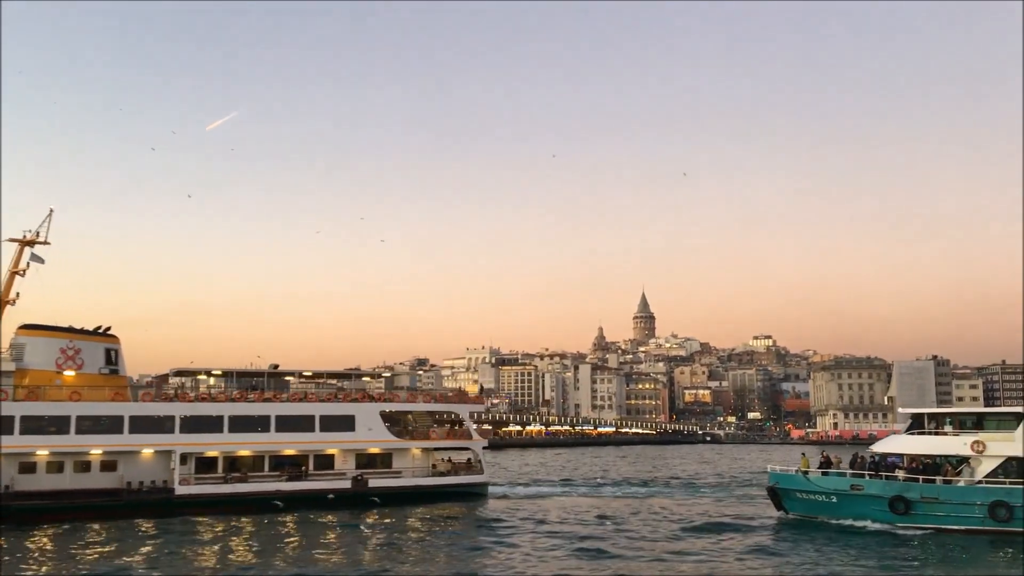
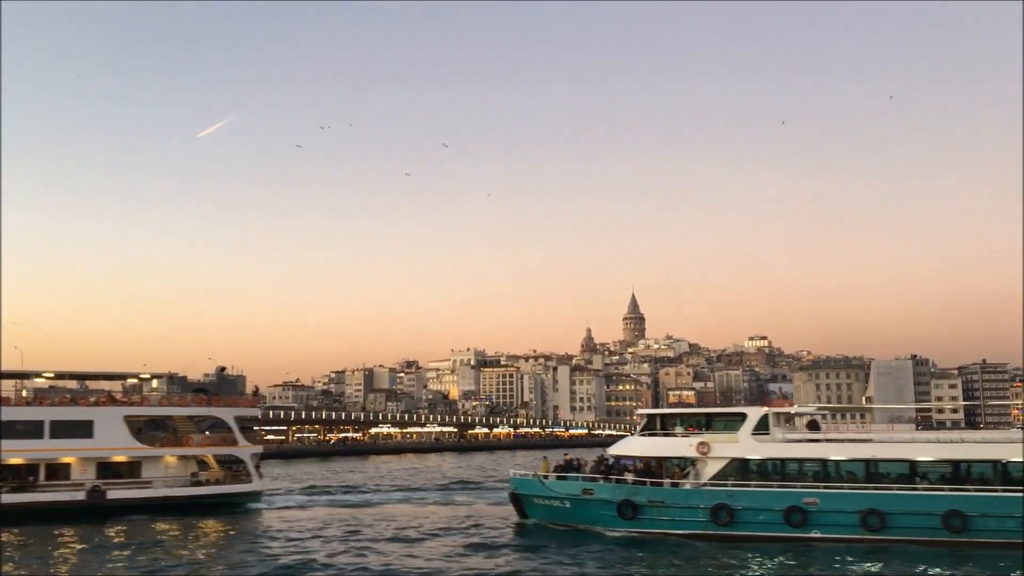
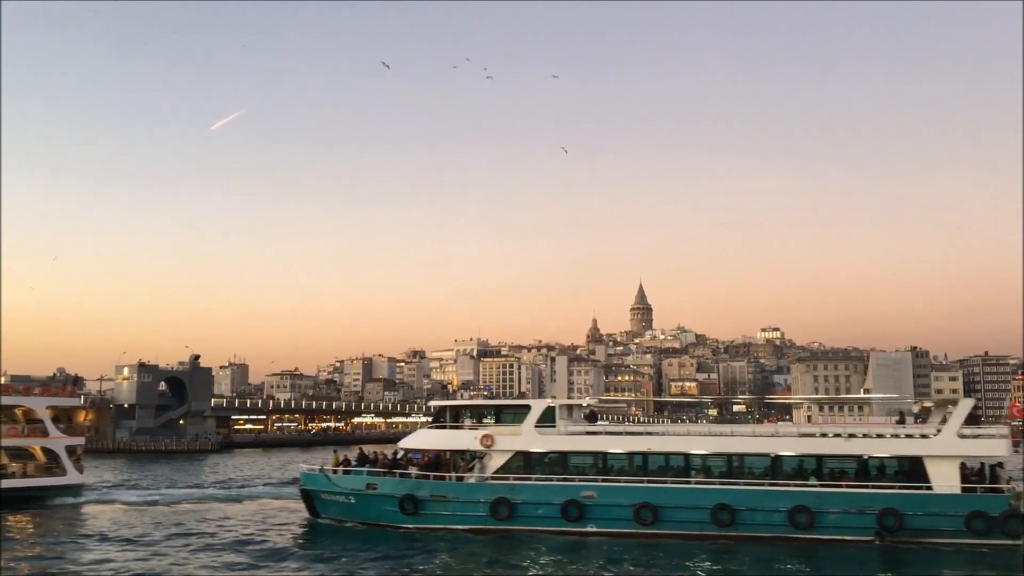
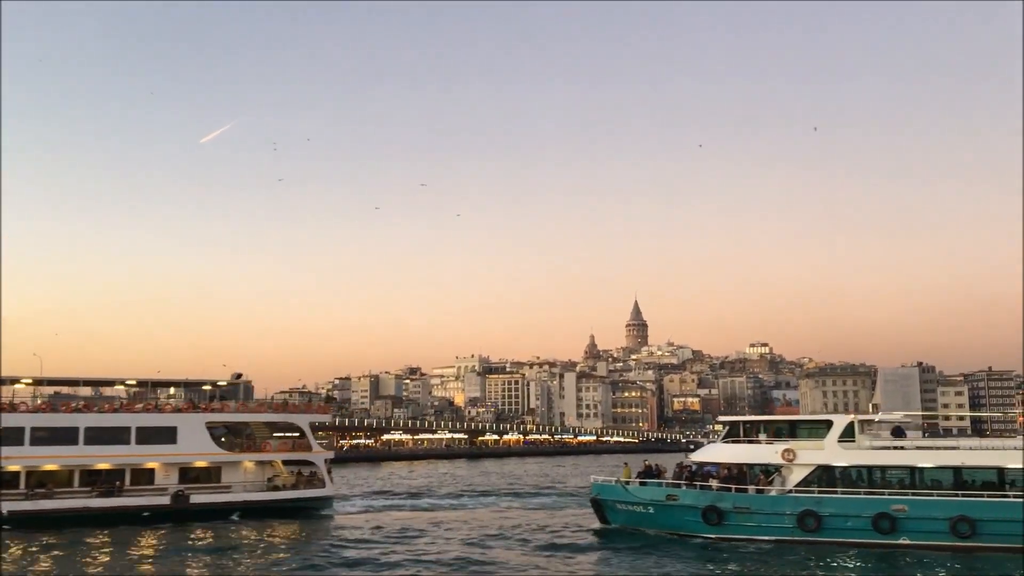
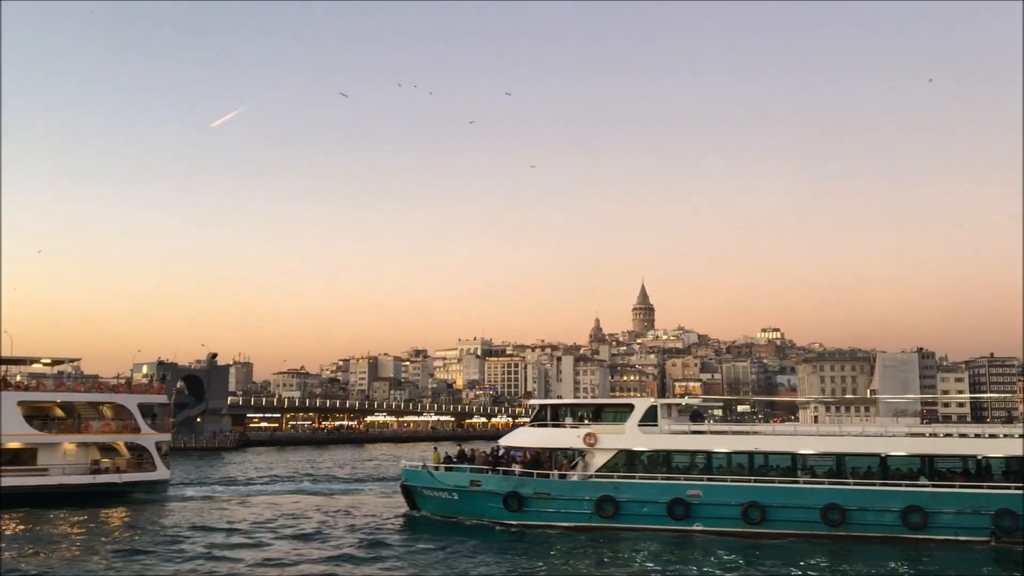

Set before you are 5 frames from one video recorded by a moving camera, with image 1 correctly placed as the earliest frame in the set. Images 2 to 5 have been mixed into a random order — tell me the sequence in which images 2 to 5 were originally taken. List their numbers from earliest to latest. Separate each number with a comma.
4, 2, 5, 3
